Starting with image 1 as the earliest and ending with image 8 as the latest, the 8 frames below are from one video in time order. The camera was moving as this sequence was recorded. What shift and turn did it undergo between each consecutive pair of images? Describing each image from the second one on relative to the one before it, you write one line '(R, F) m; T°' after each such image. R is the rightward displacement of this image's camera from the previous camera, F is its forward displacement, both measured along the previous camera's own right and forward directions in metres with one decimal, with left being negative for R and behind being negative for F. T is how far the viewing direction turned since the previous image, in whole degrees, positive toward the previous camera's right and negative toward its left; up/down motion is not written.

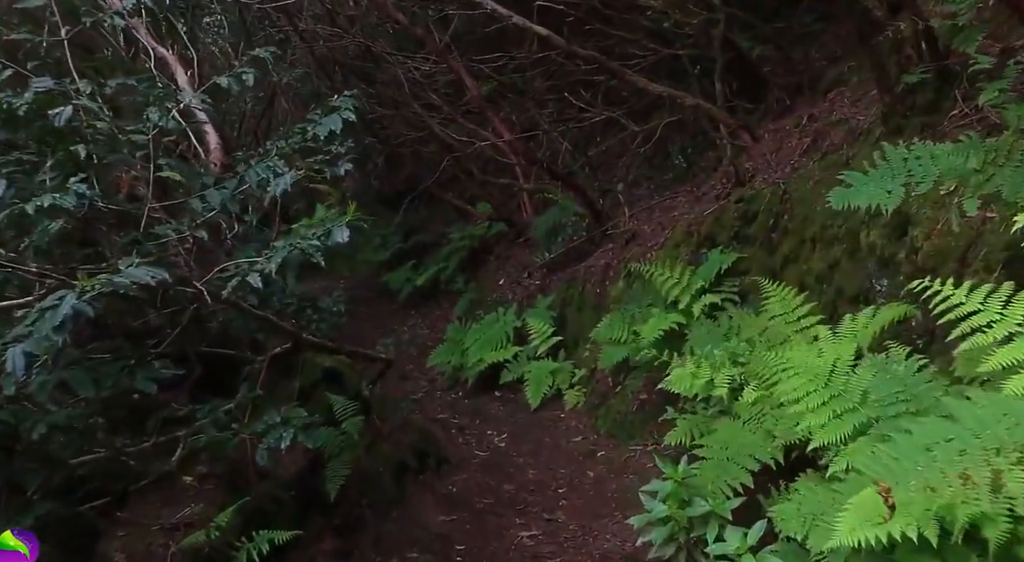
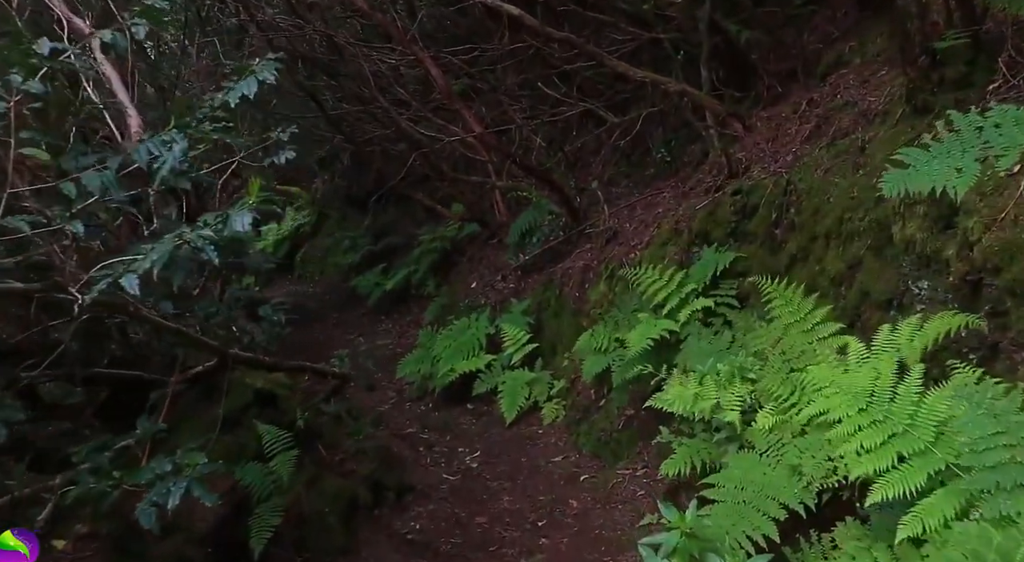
(0.0, +0.7) m; +2°
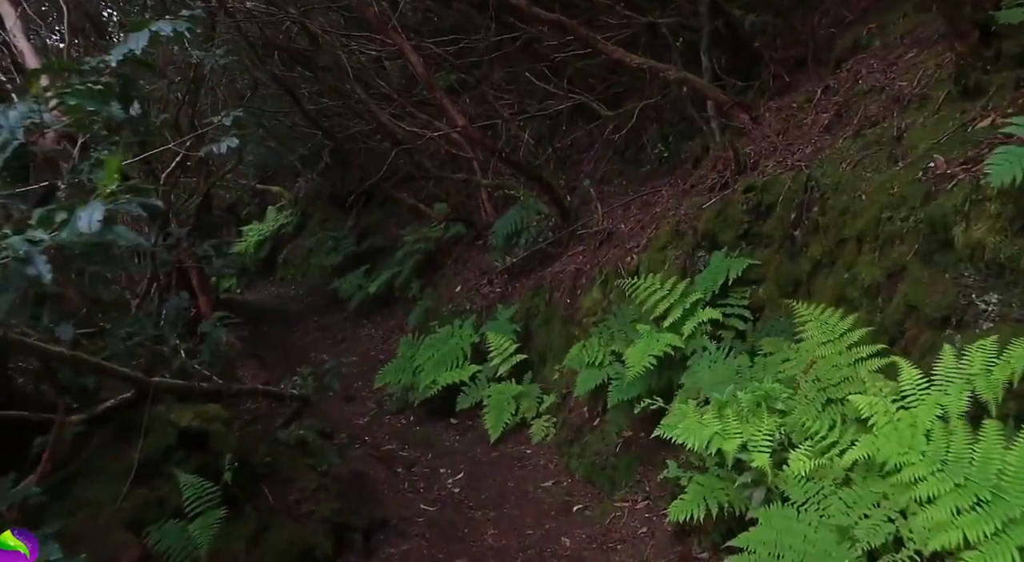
(0.0, +0.7) m; +1°
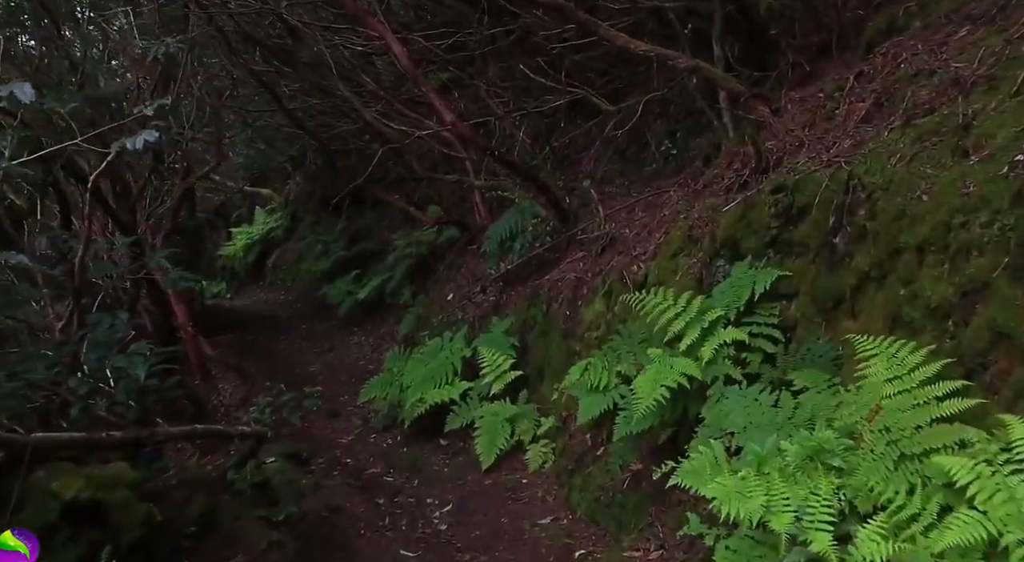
(0.0, +0.7) m; 0°
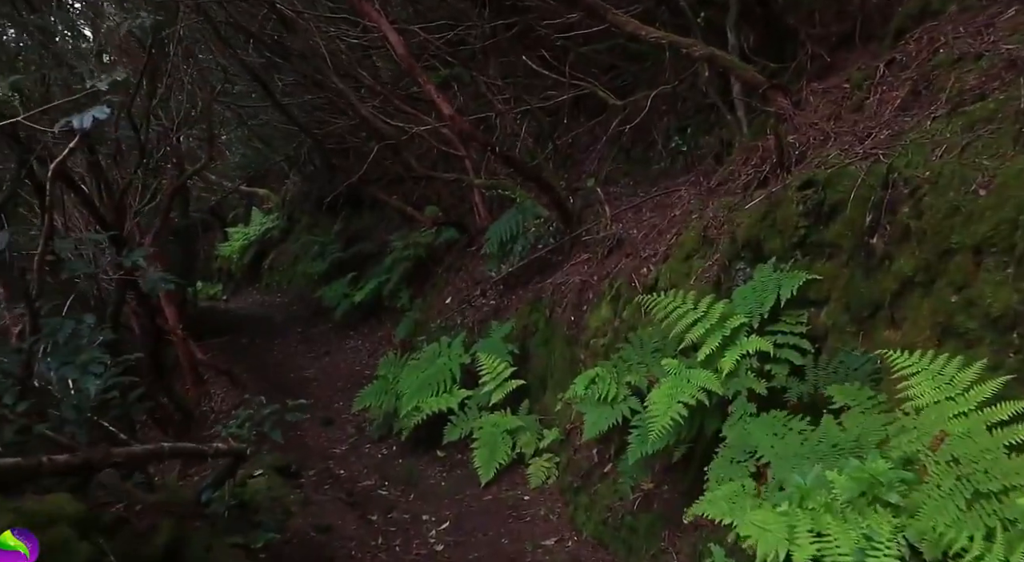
(0.0, +0.4) m; 0°
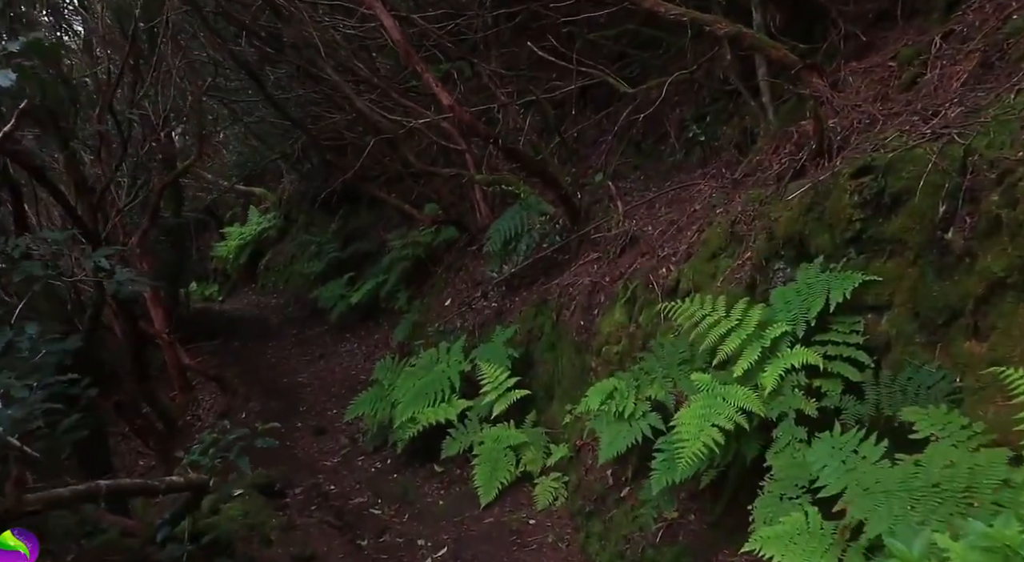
(0.0, +0.6) m; 0°
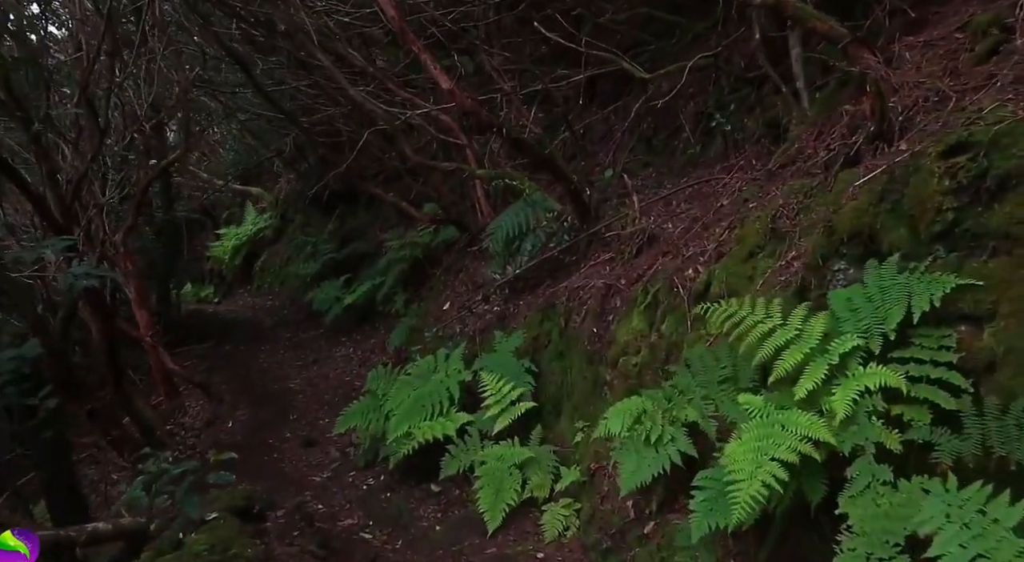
(0.0, +0.6) m; 0°
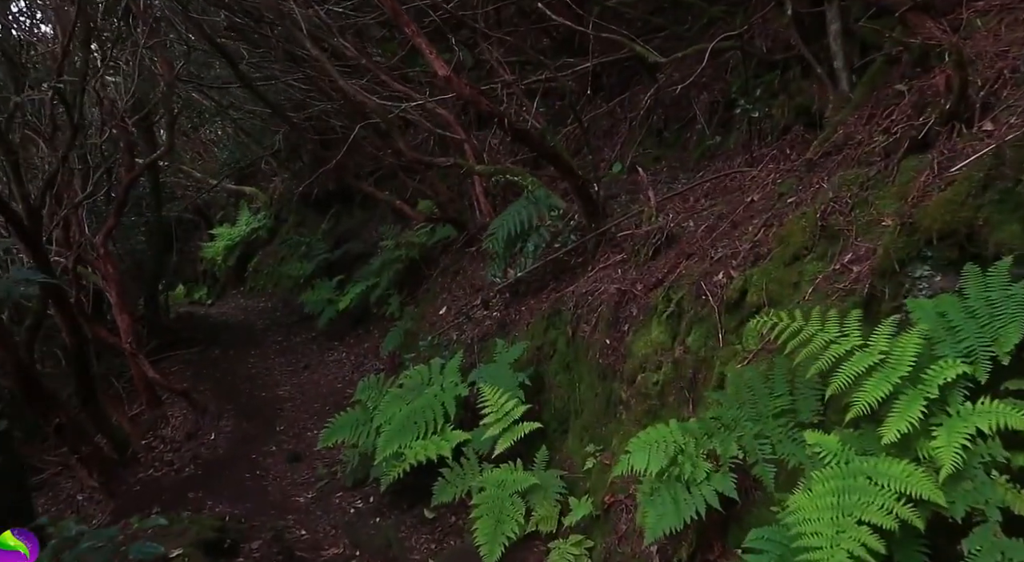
(0.0, +0.7) m; 0°
